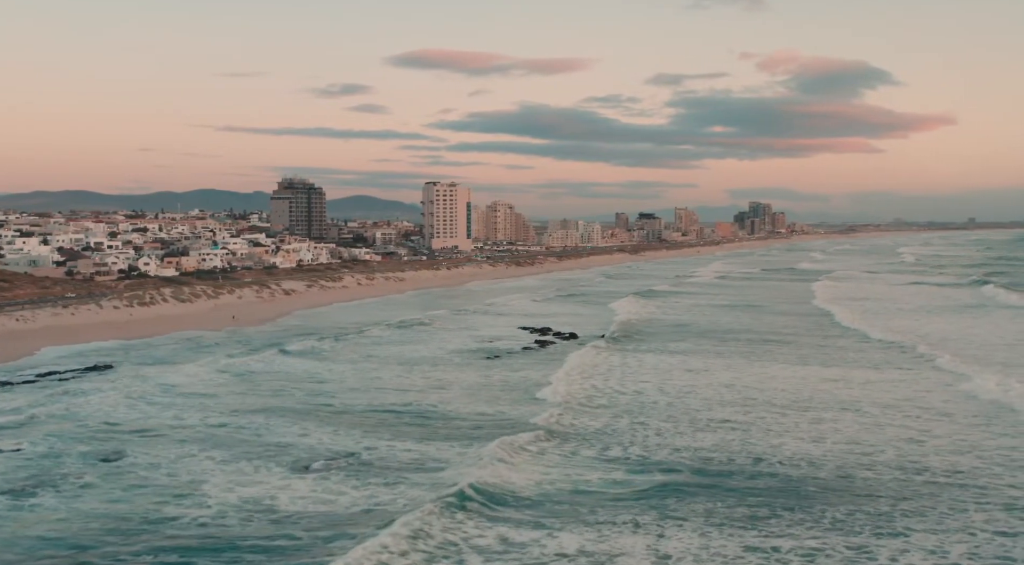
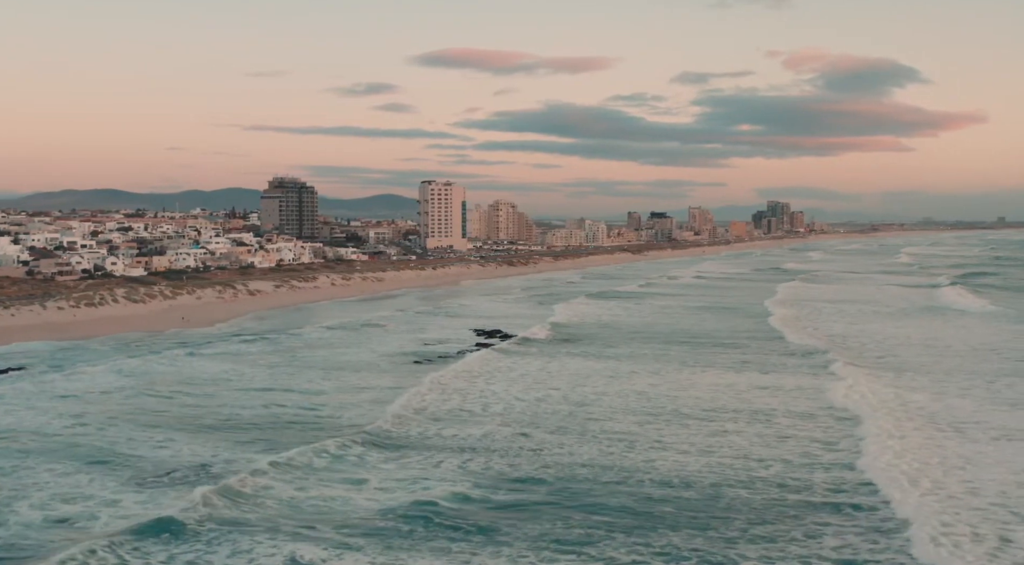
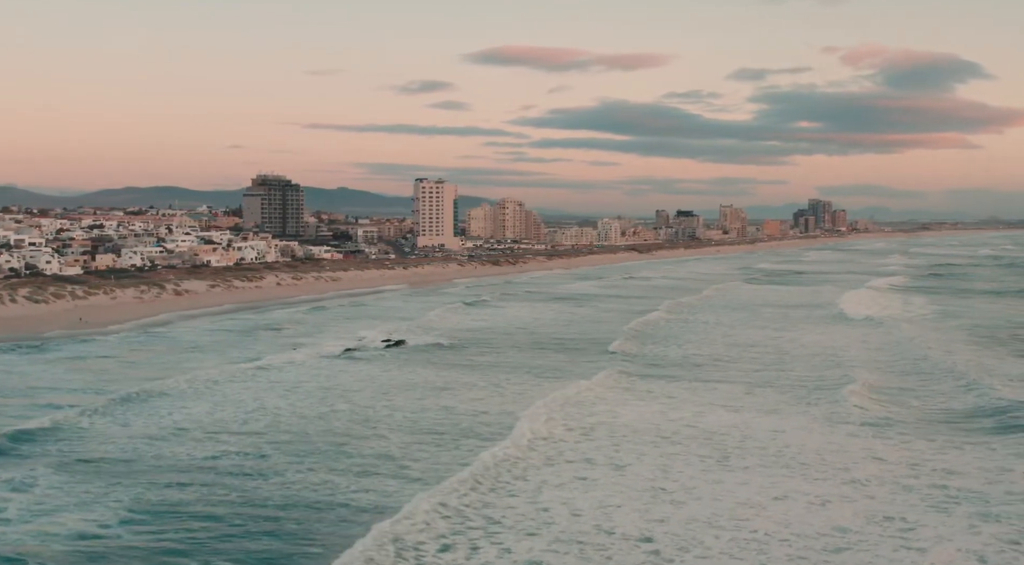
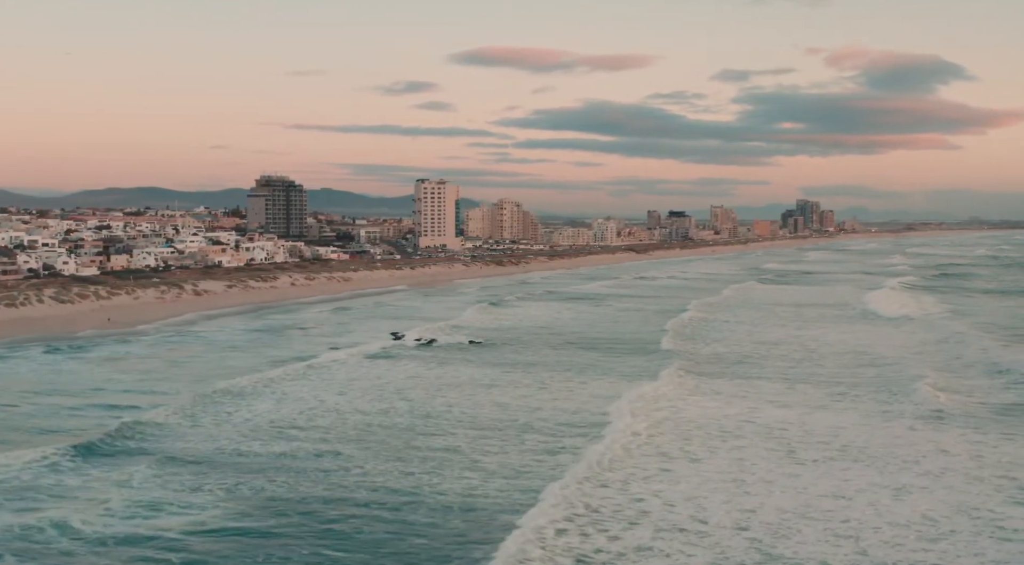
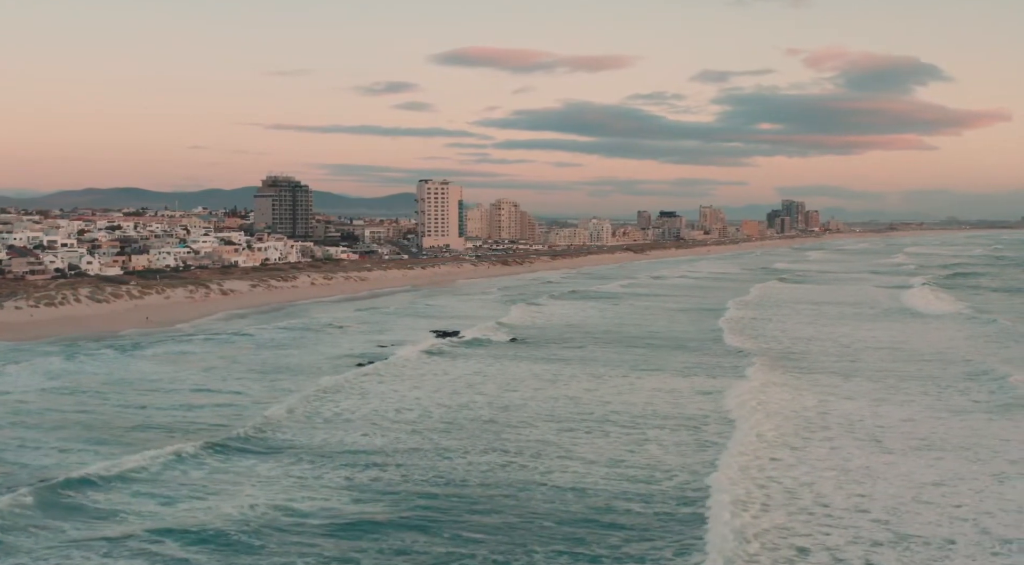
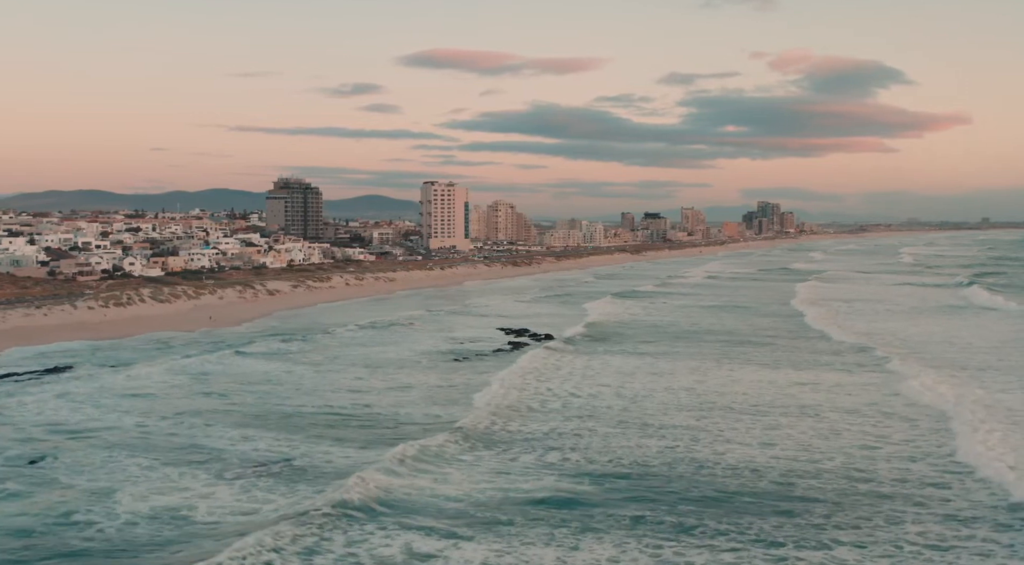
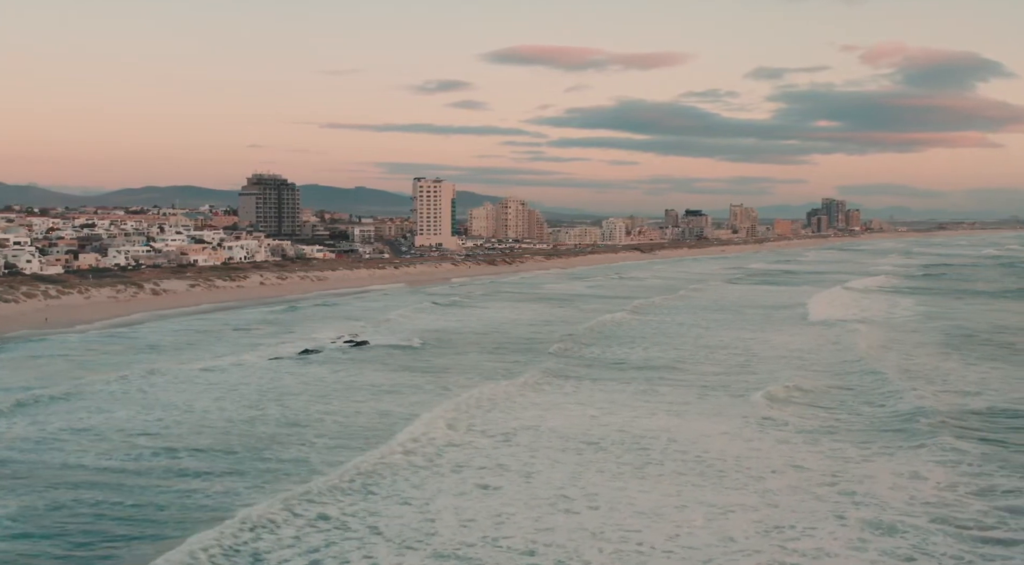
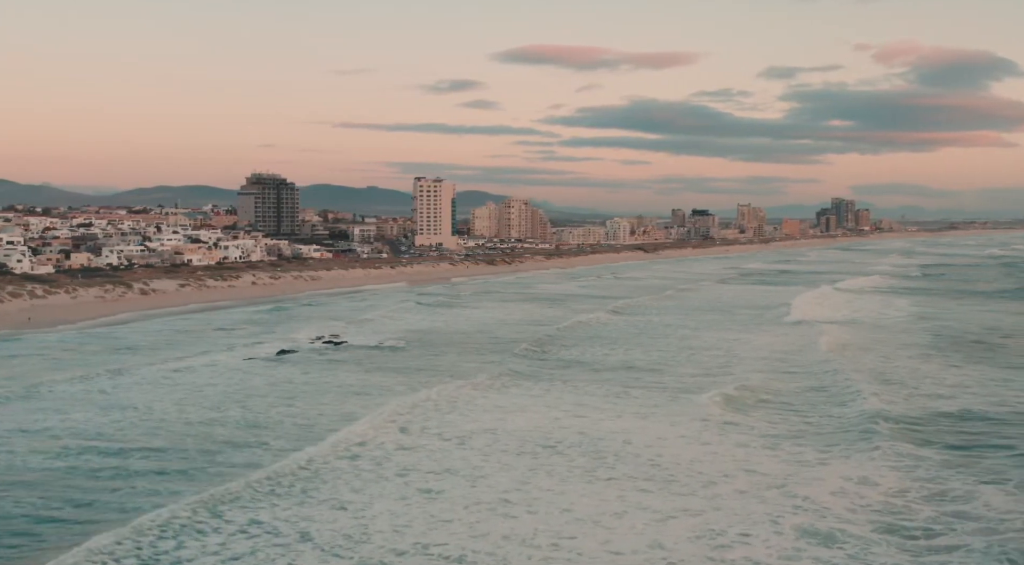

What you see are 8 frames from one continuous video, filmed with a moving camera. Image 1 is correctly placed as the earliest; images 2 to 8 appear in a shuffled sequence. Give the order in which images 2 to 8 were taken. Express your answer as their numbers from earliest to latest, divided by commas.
6, 2, 5, 4, 3, 7, 8
